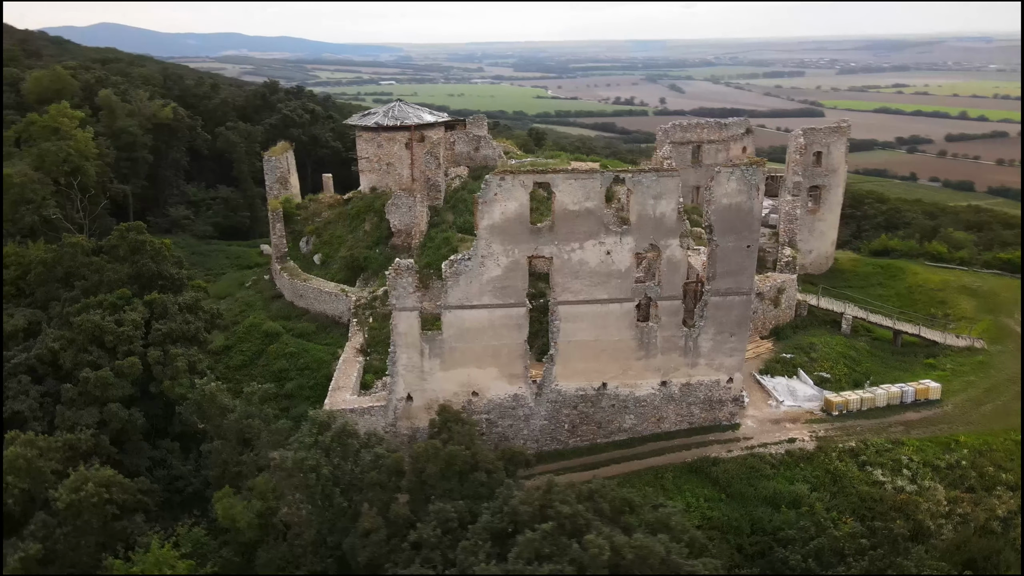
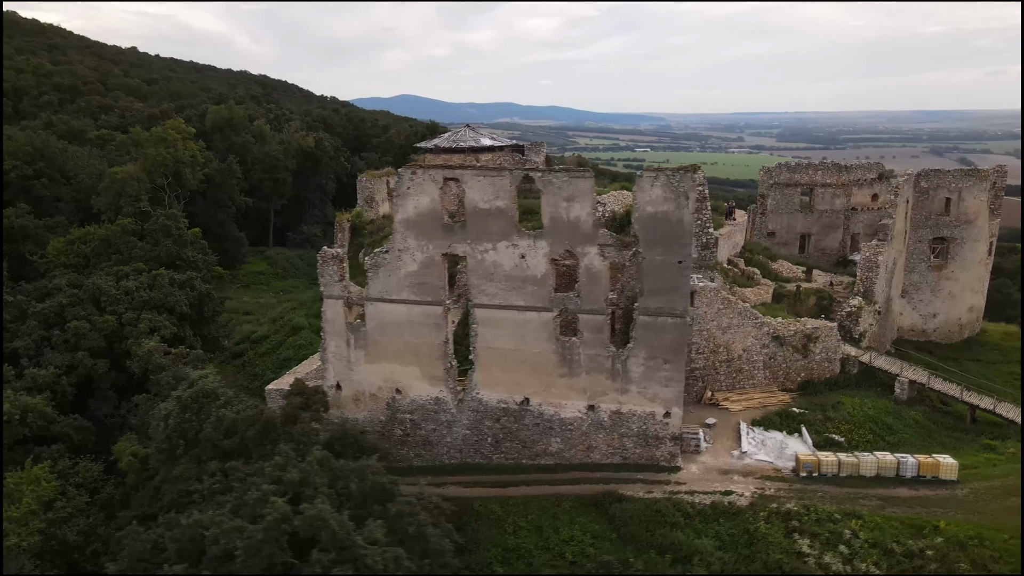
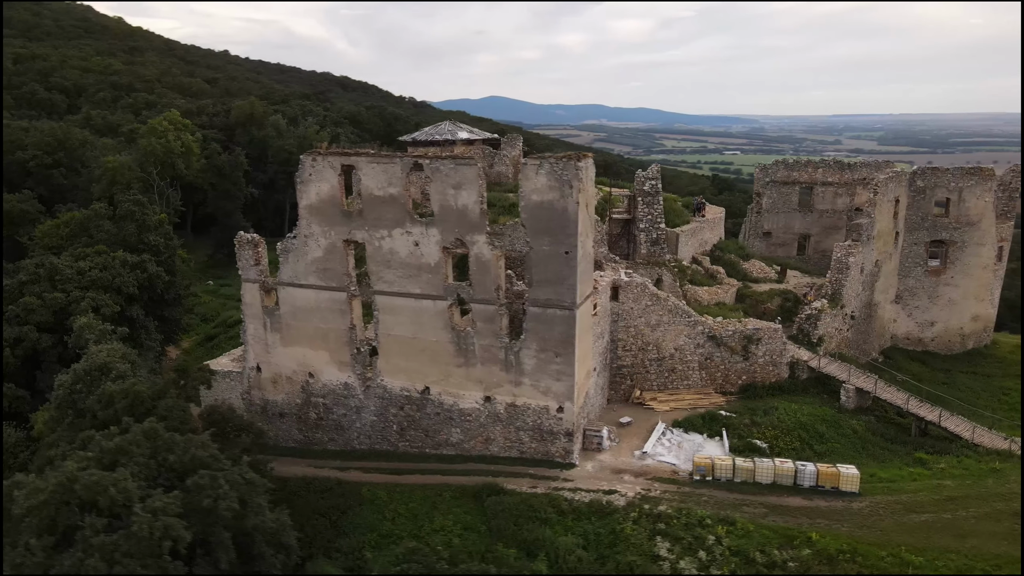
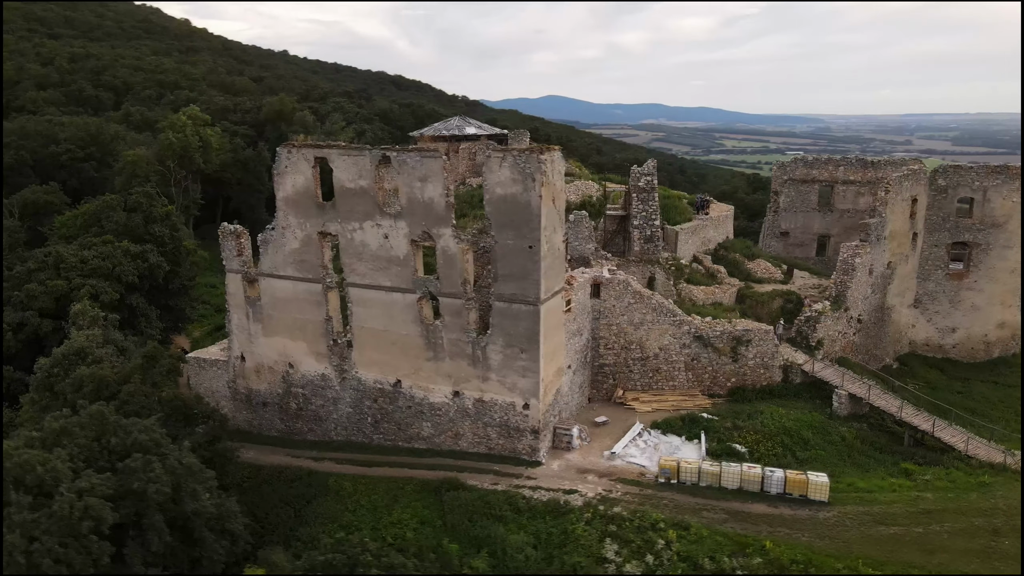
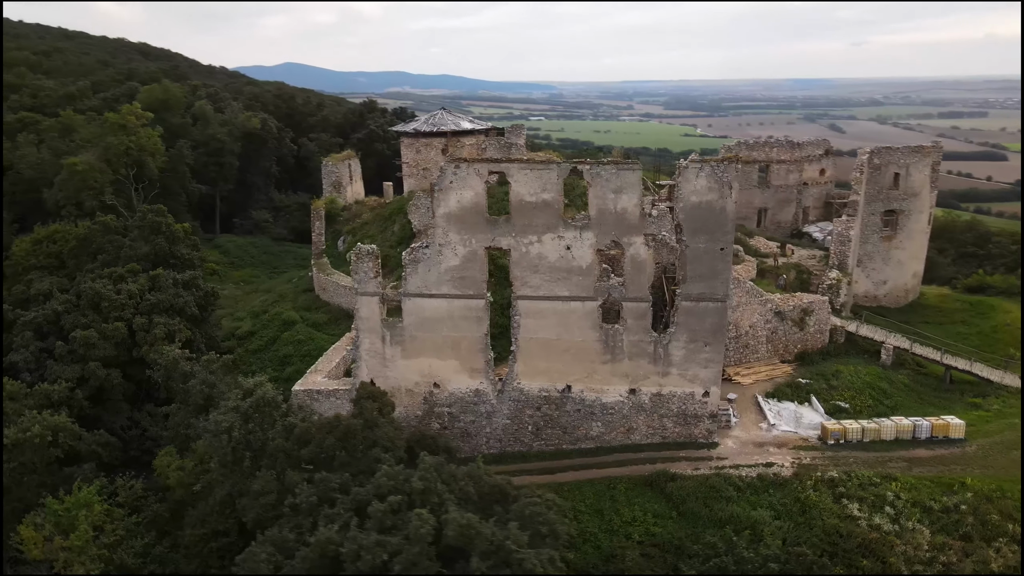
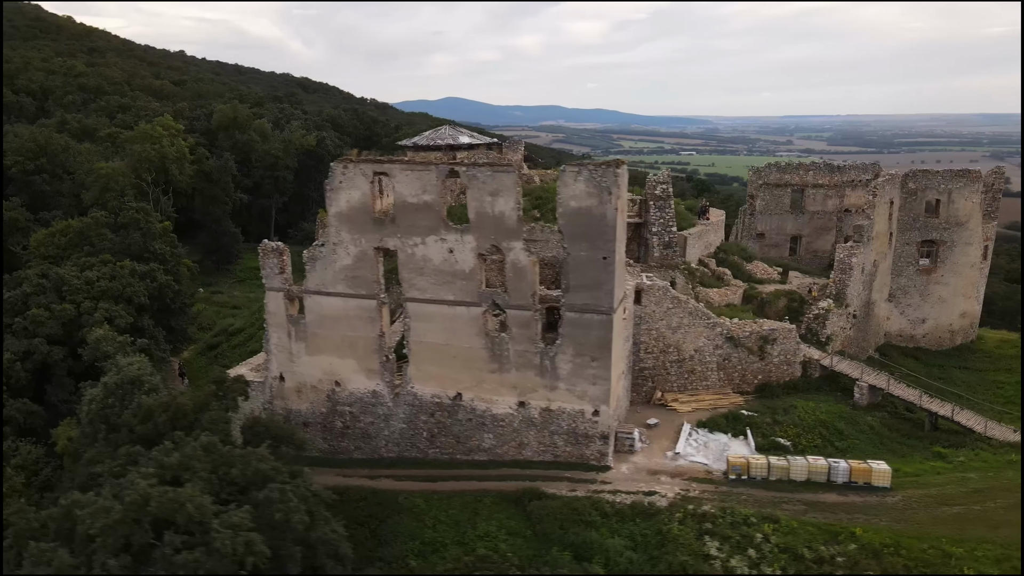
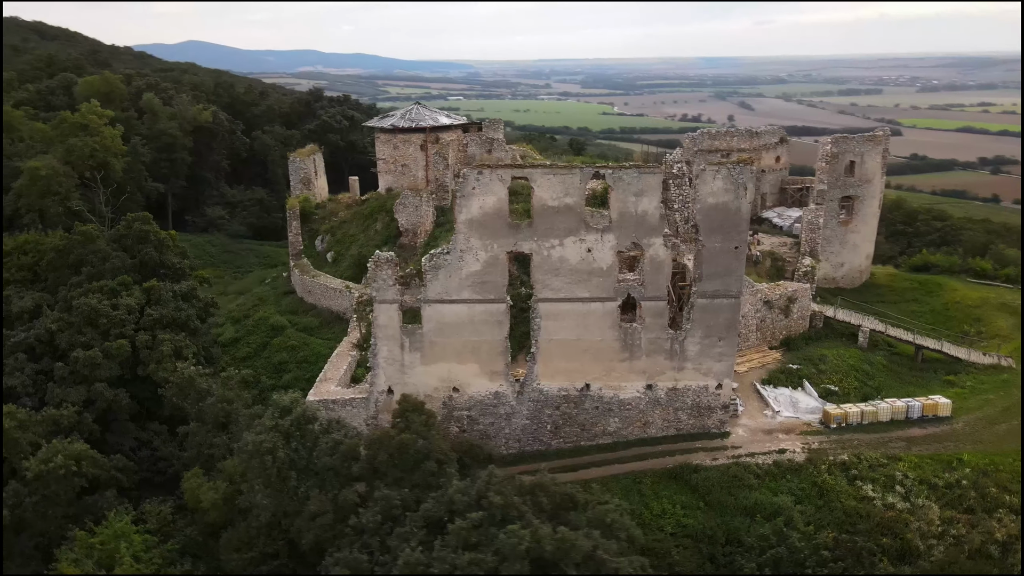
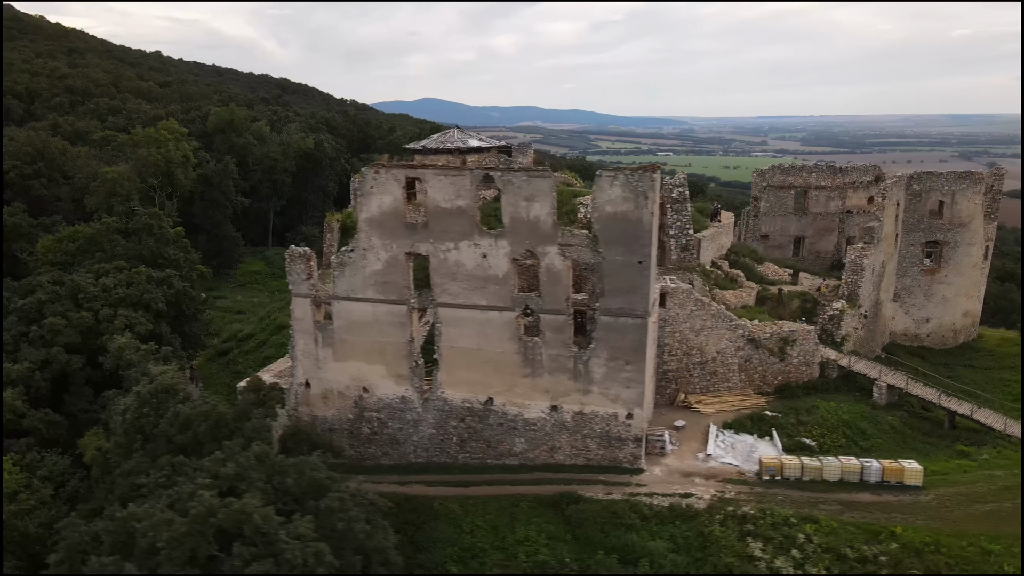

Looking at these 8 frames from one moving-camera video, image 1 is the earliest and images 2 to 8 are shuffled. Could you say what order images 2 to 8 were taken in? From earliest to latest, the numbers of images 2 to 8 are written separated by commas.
7, 5, 2, 8, 6, 3, 4
